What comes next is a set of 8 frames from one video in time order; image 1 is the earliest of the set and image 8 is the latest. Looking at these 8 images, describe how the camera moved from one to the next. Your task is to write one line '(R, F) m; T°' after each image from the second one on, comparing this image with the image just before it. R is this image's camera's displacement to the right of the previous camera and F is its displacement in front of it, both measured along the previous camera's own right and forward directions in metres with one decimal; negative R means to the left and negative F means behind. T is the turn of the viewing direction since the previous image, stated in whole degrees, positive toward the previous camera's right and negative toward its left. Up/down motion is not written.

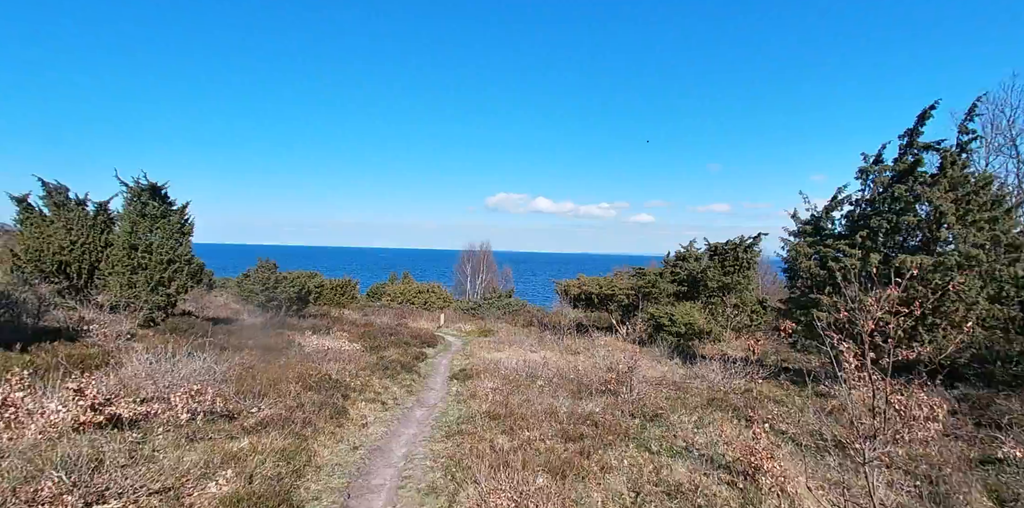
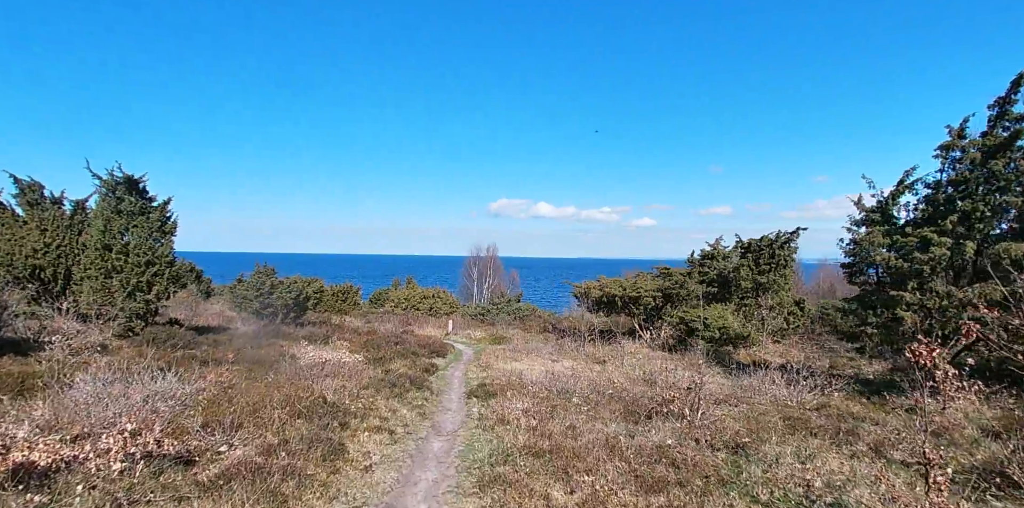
(-0.6, +2.2) m; 0°
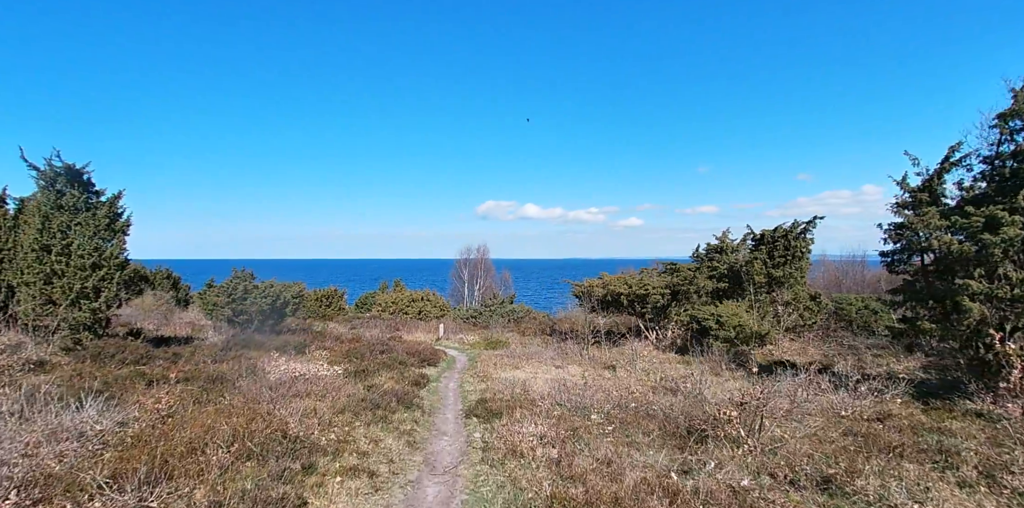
(-0.3, +1.9) m; +1°
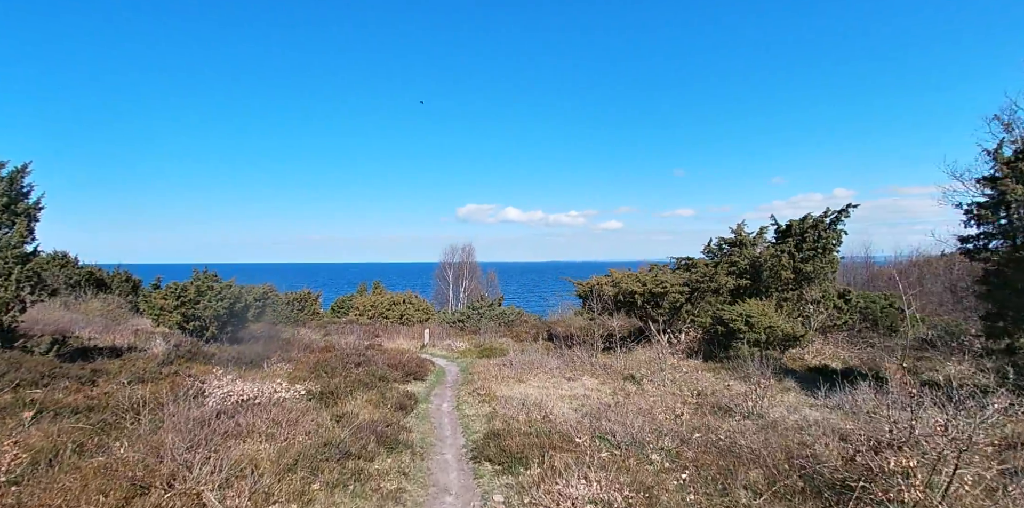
(-0.6, +2.9) m; +2°
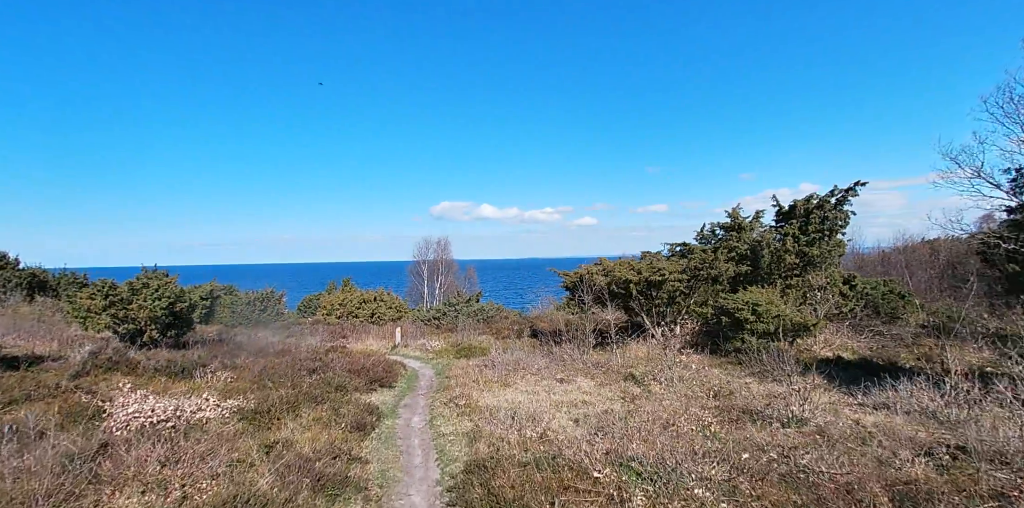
(-0.1, +2.1) m; +3°
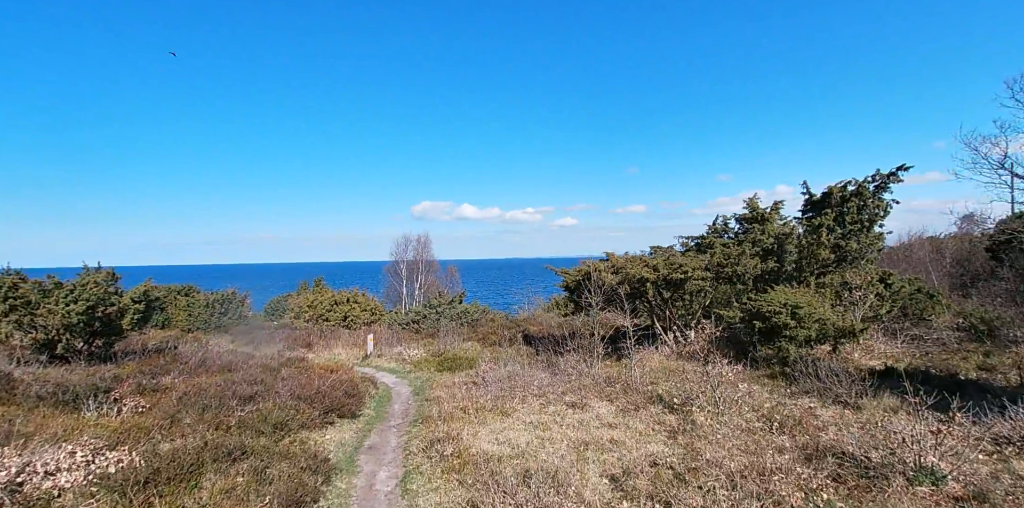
(-0.3, +2.8) m; +2°
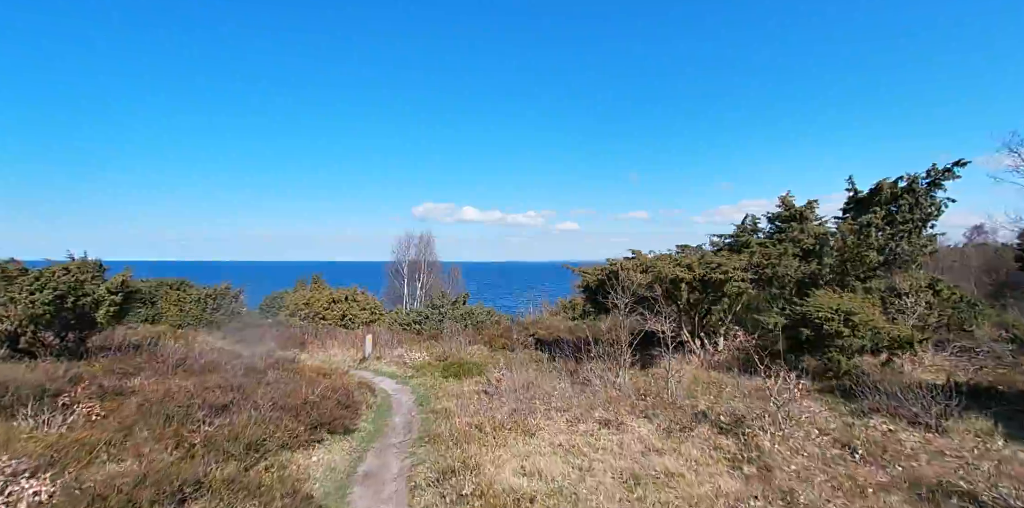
(-0.4, +1.5) m; 0°
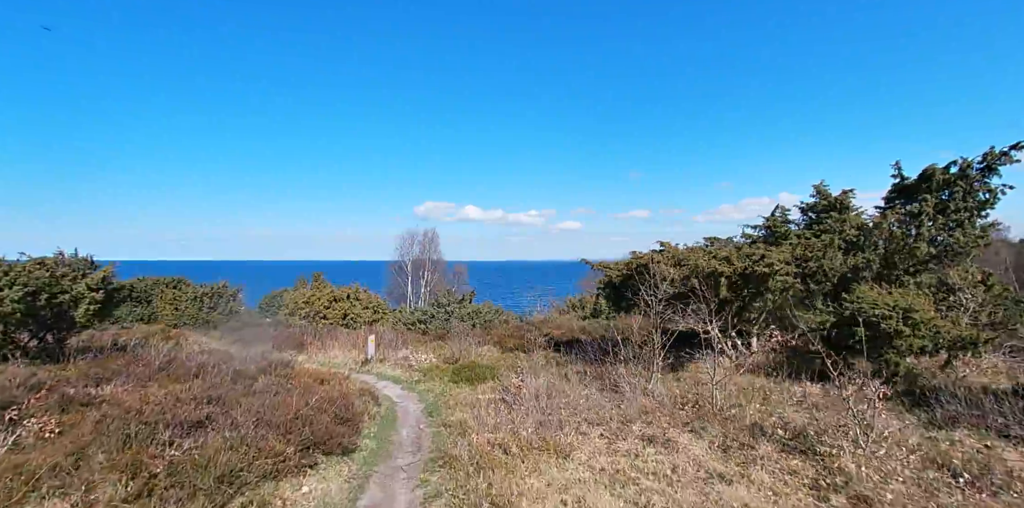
(-0.3, +1.3) m; 0°
